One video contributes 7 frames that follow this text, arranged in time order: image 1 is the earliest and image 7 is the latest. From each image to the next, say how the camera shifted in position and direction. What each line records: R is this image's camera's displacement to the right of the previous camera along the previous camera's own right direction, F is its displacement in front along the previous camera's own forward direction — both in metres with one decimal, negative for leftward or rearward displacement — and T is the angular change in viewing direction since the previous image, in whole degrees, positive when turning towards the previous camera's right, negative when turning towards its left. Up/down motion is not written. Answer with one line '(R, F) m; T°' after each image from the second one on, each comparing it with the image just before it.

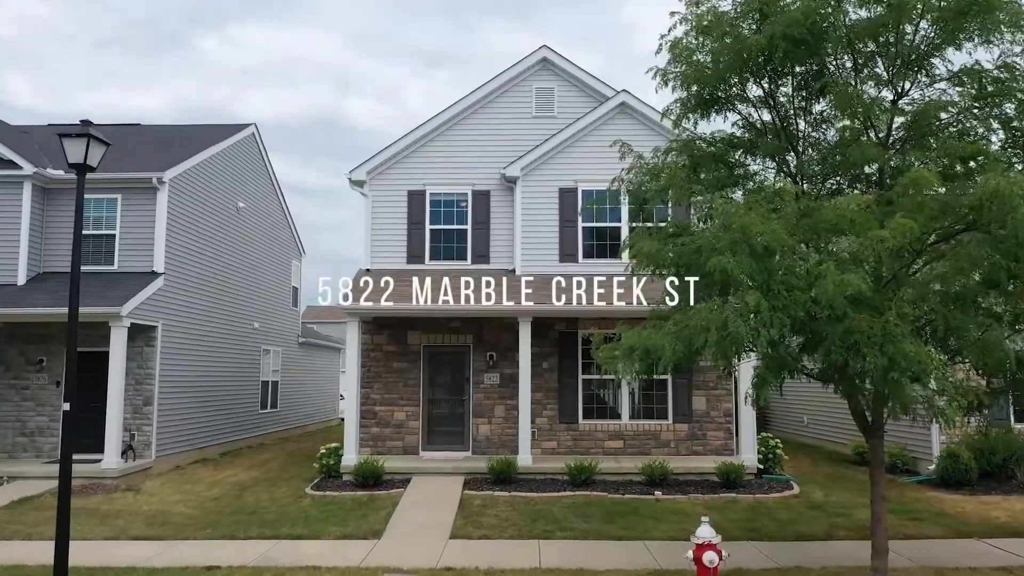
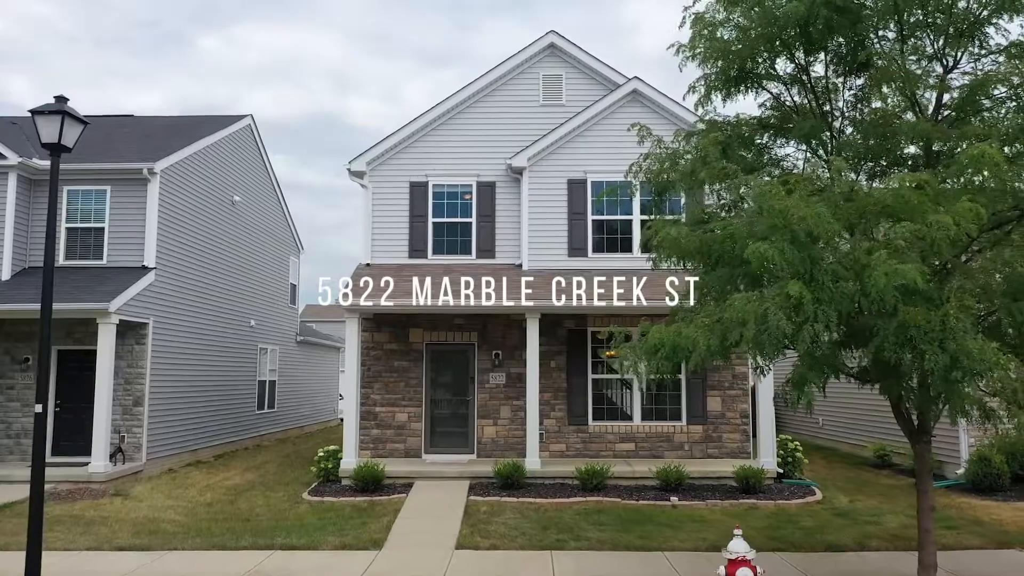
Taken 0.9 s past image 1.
(-0.2, +0.6) m; 0°
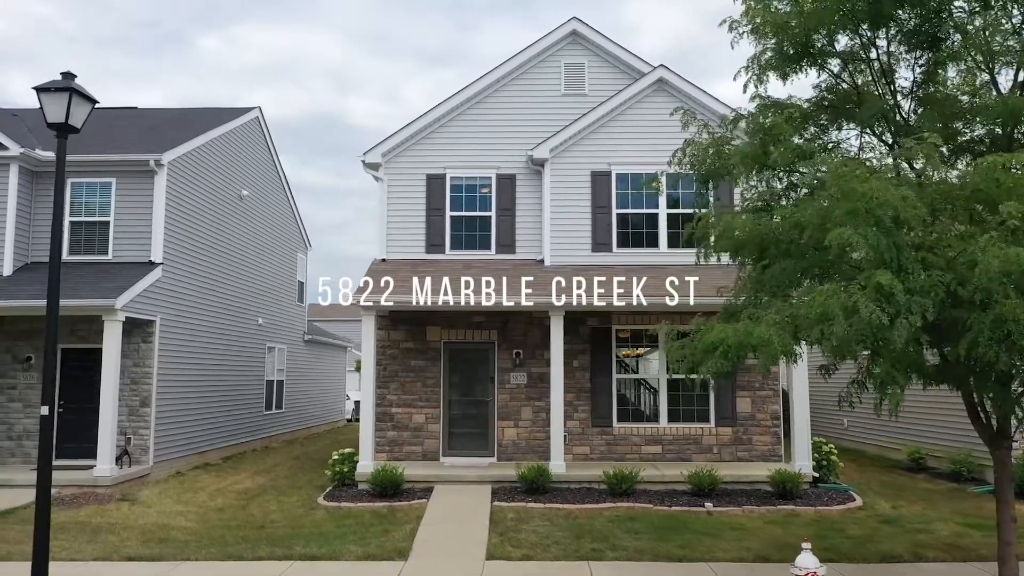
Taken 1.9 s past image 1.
(-0.7, +0.5) m; 0°
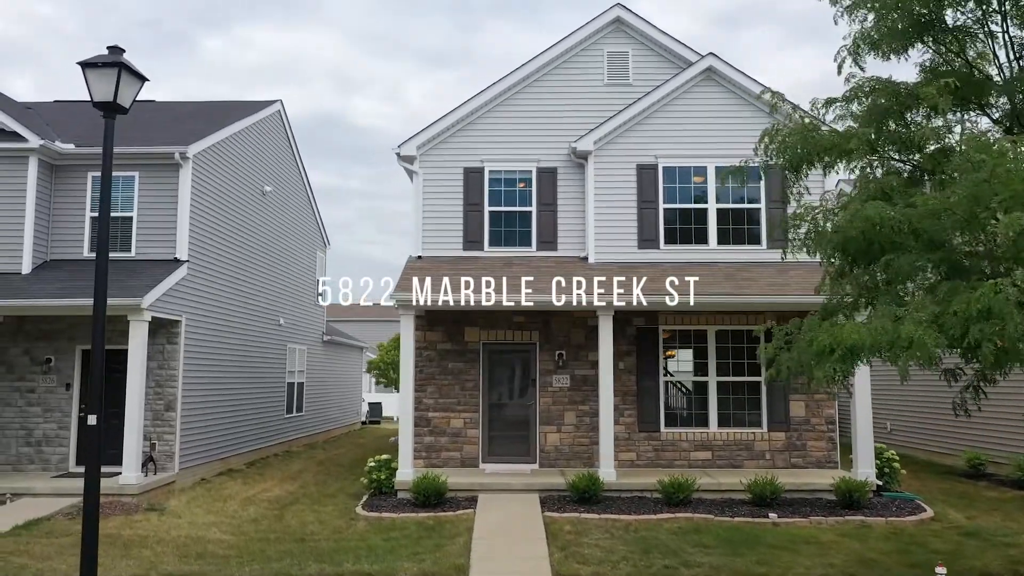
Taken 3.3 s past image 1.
(-1.3, +0.5) m; 0°
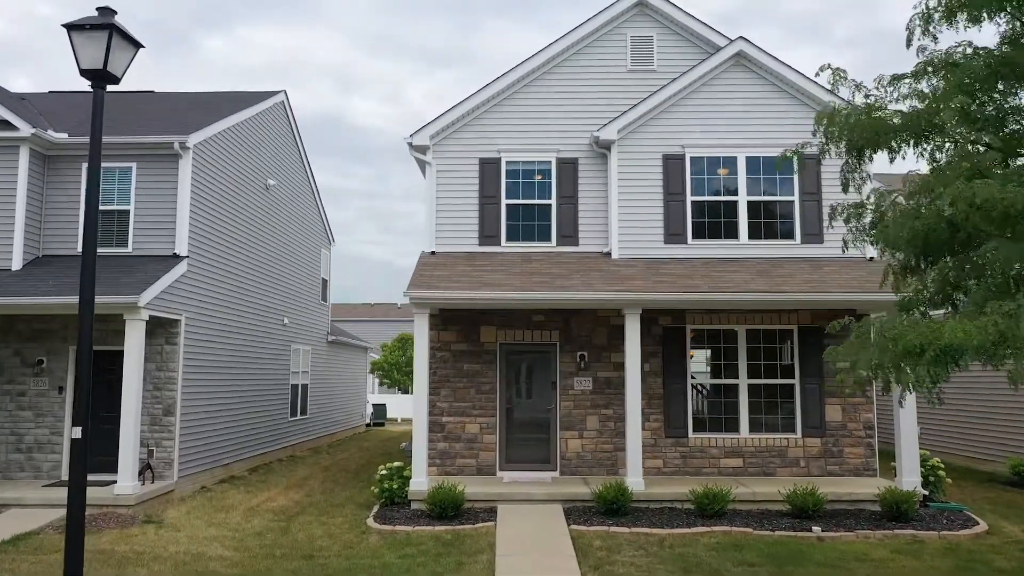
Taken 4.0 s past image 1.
(-0.5, +0.6) m; 0°
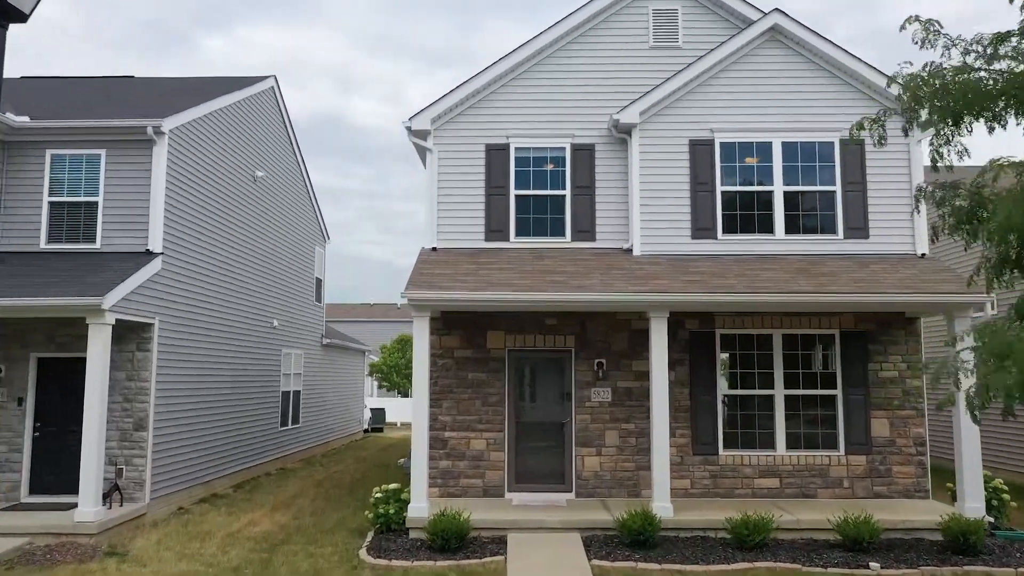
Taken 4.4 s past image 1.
(-0.2, +1.1) m; 0°
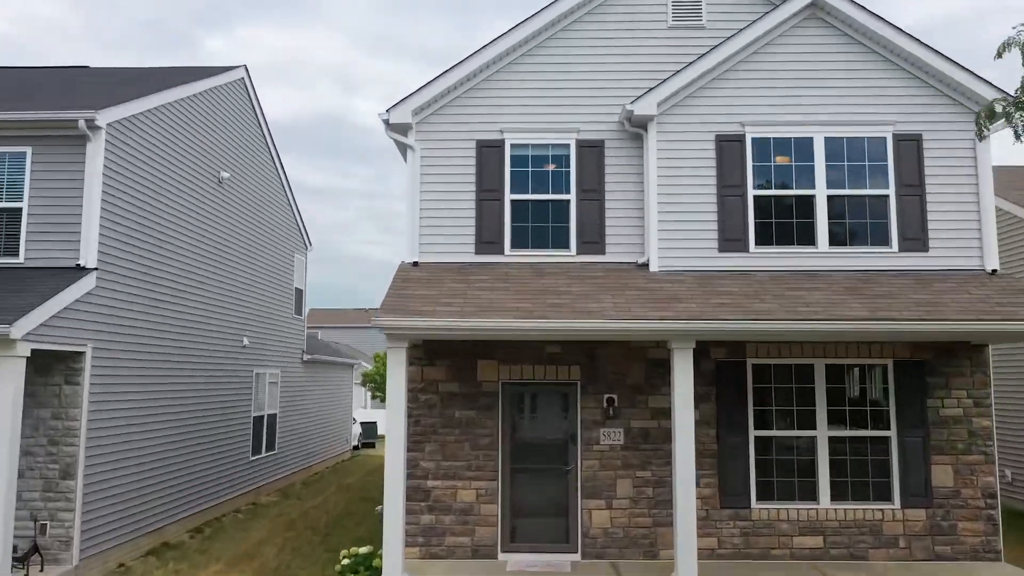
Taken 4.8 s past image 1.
(+0.1, +1.5) m; 0°
